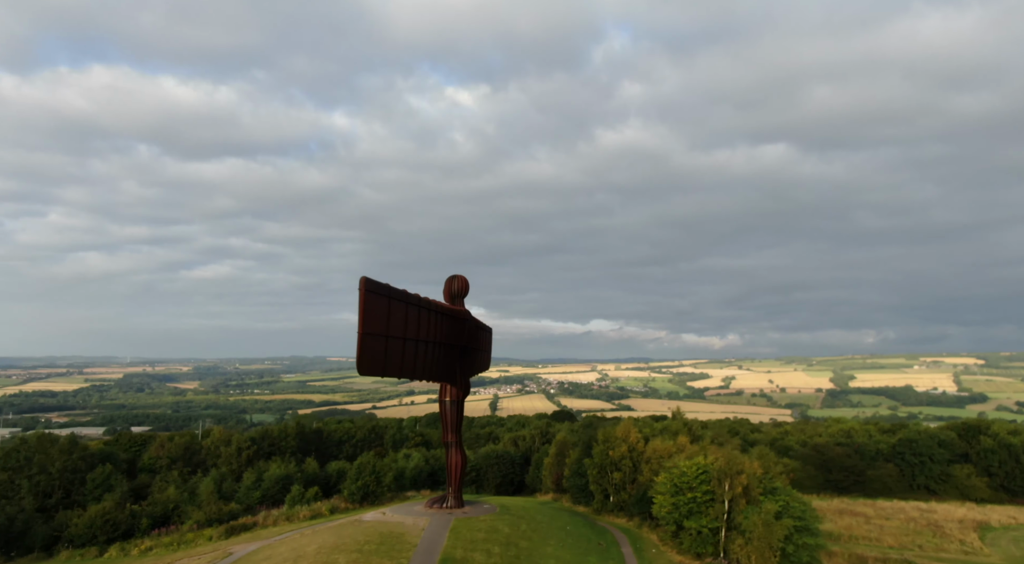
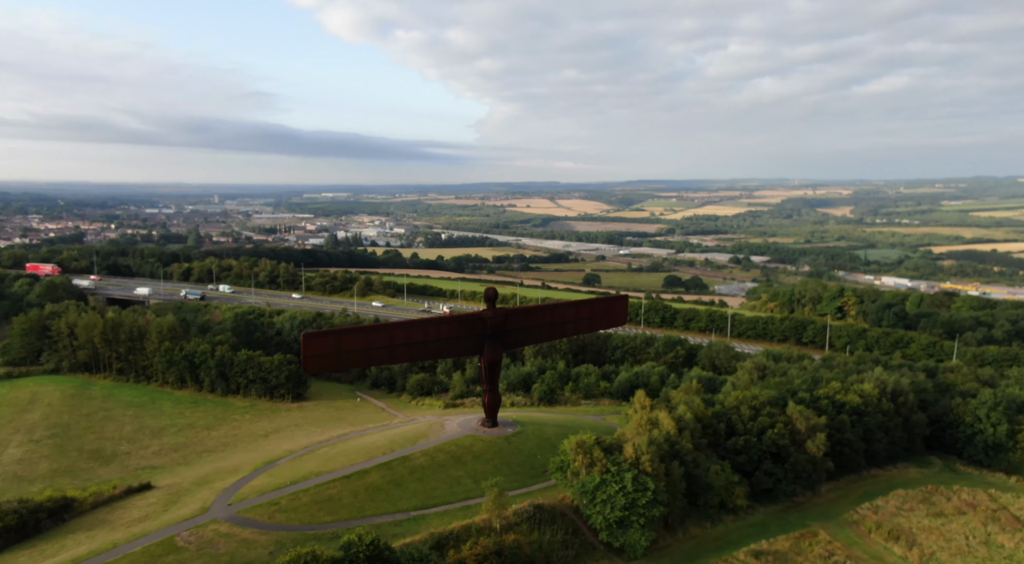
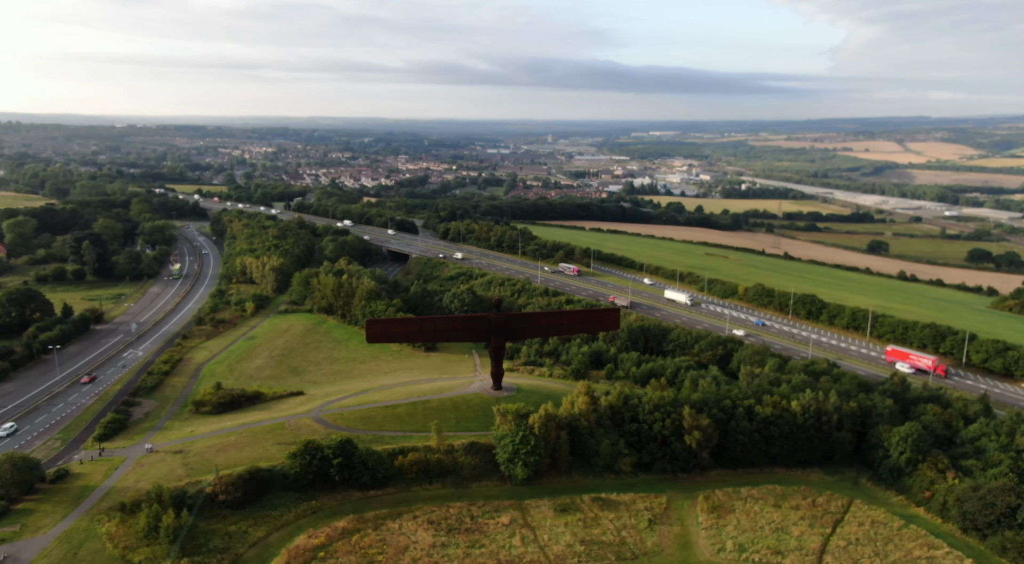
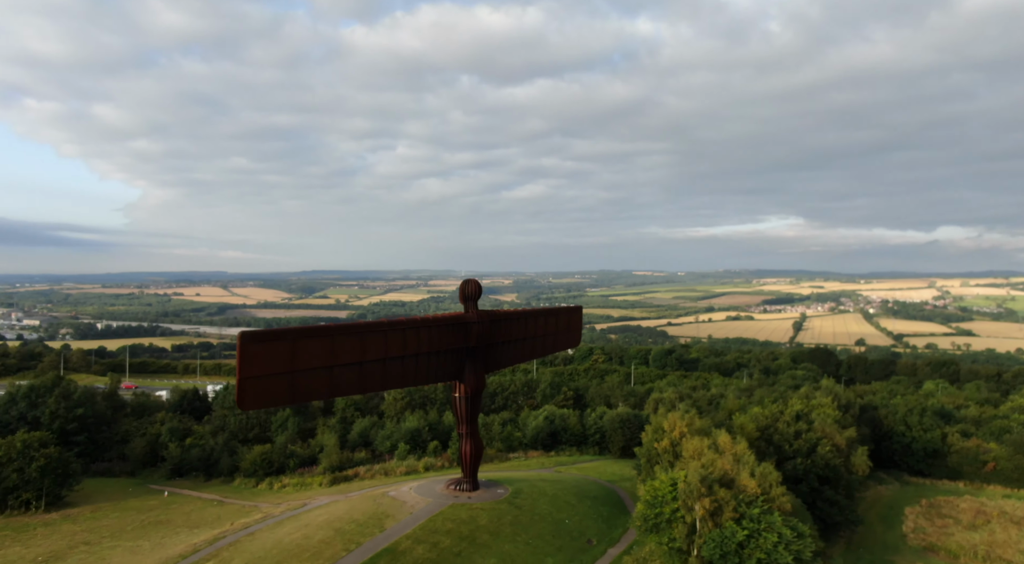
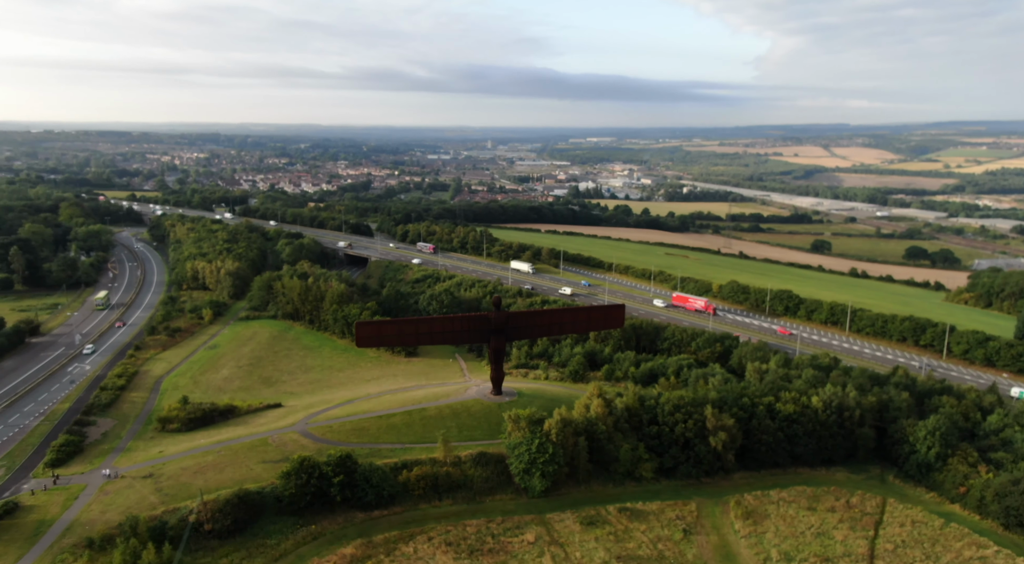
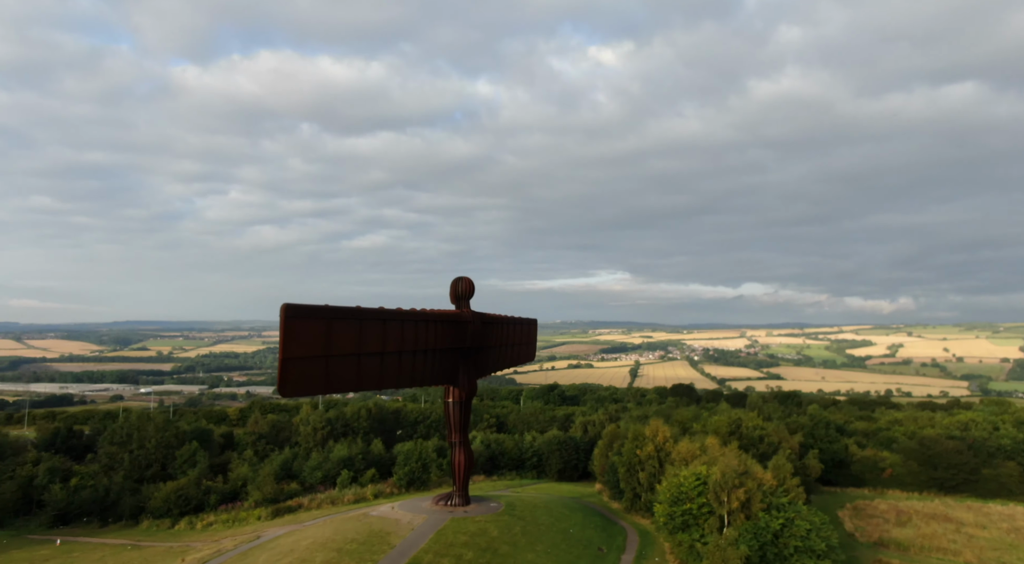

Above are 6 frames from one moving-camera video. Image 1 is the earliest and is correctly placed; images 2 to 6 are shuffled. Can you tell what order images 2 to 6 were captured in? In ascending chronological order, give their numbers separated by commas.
6, 4, 2, 5, 3
